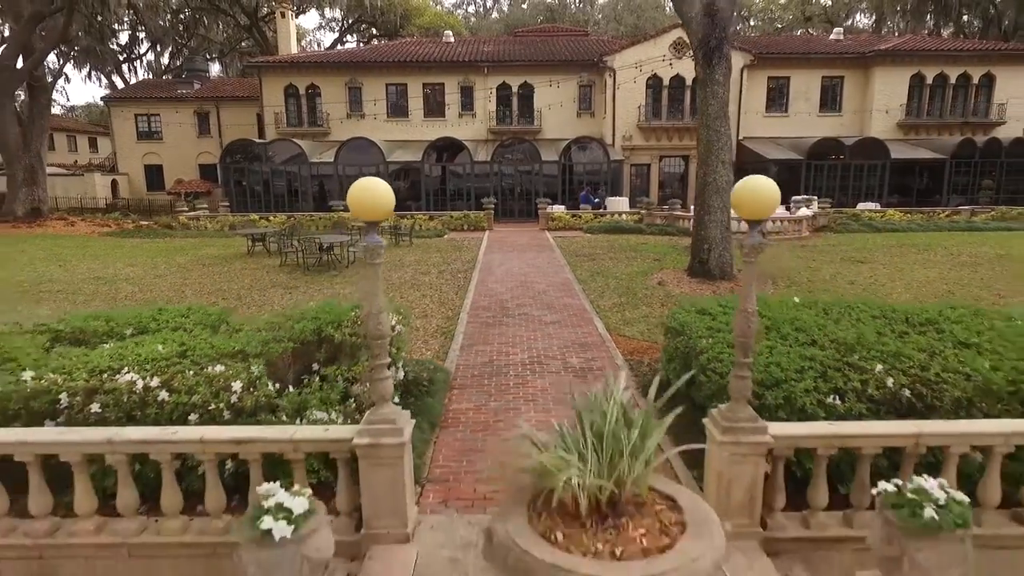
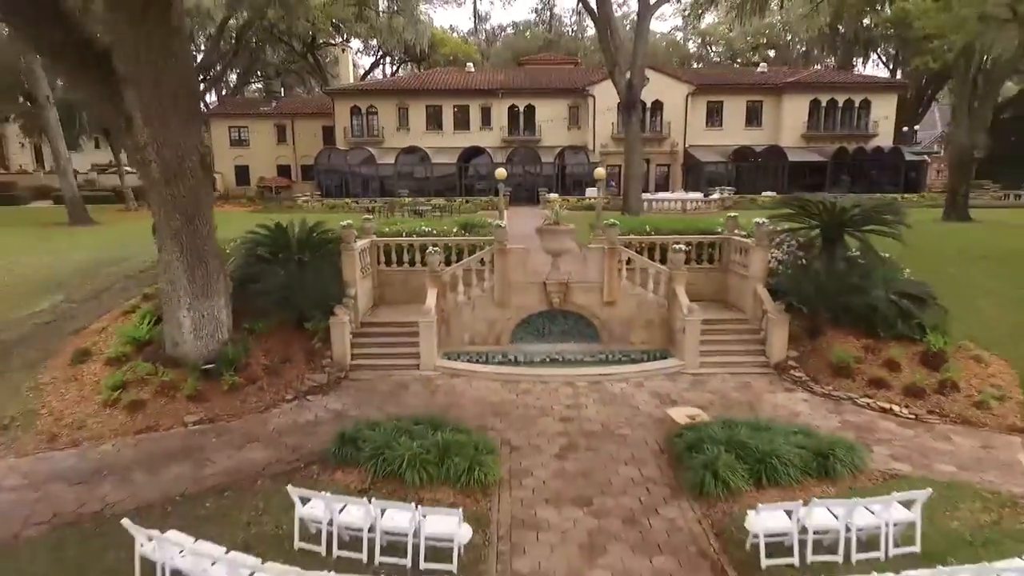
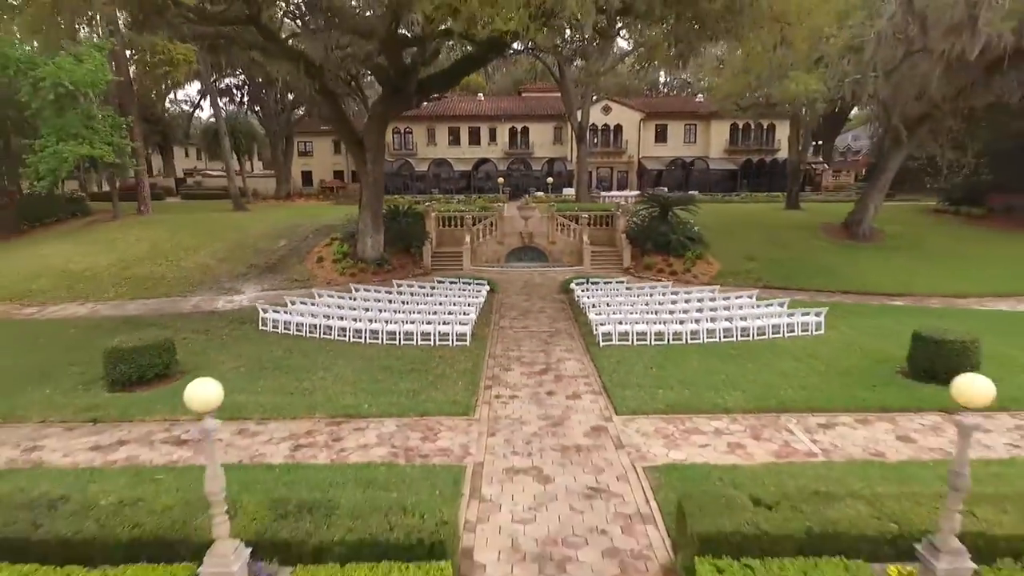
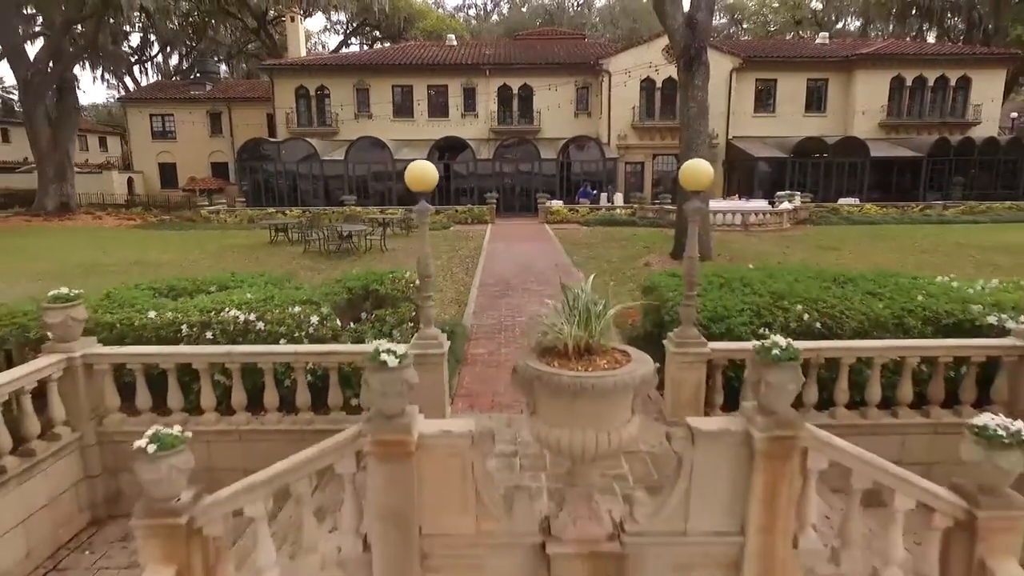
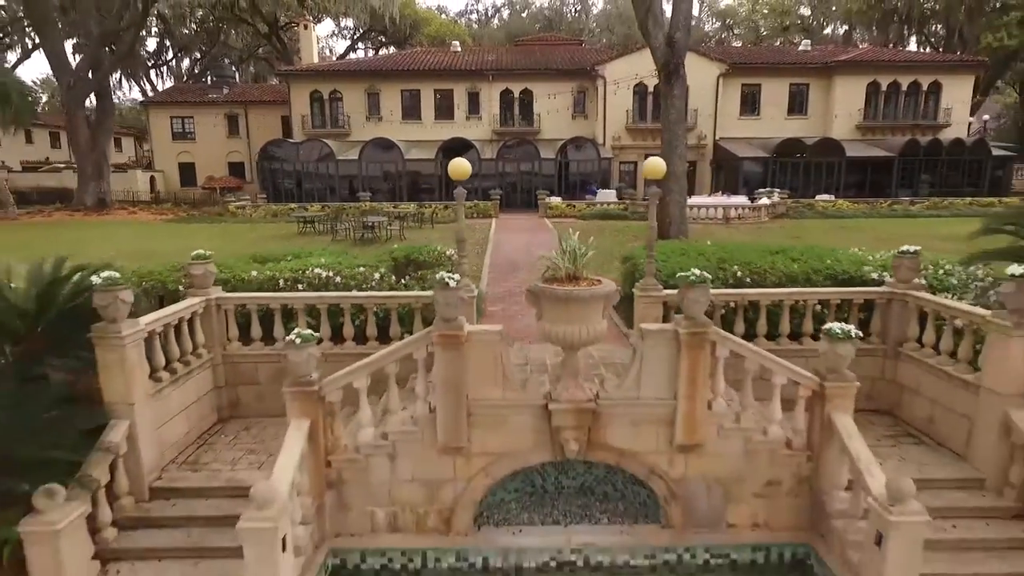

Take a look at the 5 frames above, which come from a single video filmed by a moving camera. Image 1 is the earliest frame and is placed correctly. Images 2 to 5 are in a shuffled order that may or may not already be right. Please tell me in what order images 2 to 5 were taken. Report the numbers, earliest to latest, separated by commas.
4, 5, 2, 3
